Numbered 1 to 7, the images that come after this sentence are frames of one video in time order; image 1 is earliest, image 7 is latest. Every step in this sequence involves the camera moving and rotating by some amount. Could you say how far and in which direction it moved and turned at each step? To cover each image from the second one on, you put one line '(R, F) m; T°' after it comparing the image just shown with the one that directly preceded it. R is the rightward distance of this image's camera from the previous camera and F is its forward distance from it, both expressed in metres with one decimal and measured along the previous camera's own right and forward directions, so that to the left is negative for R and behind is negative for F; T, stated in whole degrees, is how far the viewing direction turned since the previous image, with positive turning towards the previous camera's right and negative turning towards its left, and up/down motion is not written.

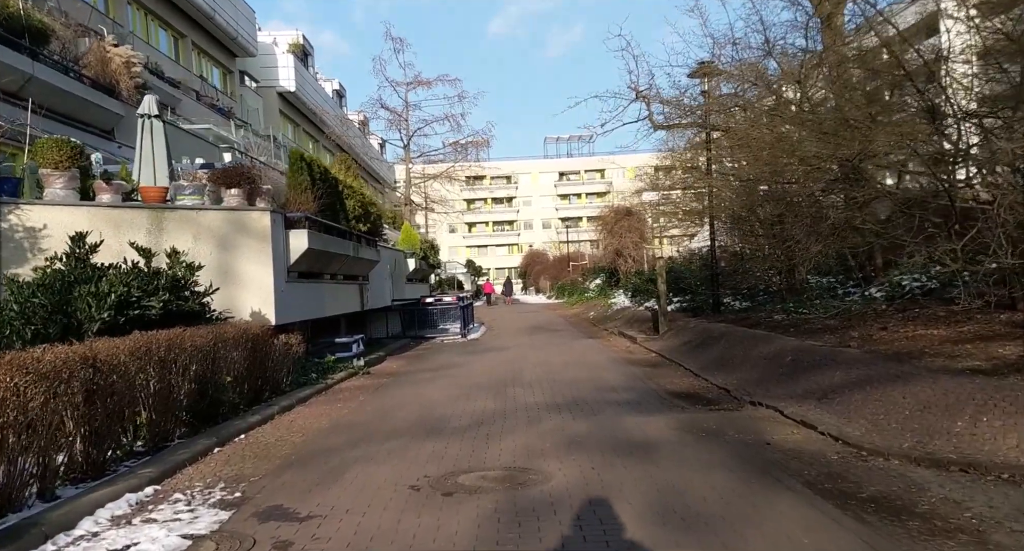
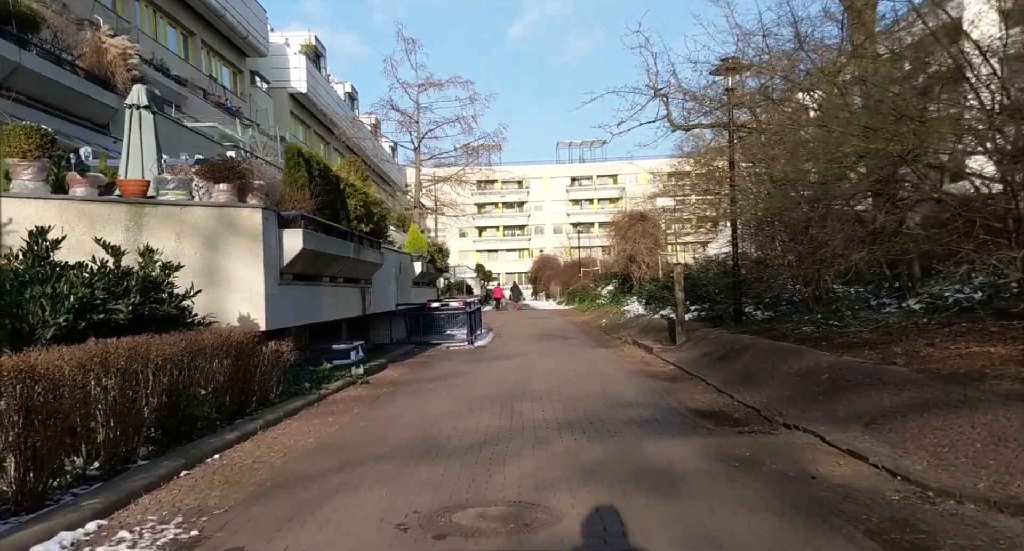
(0.0, +0.7) m; -1°
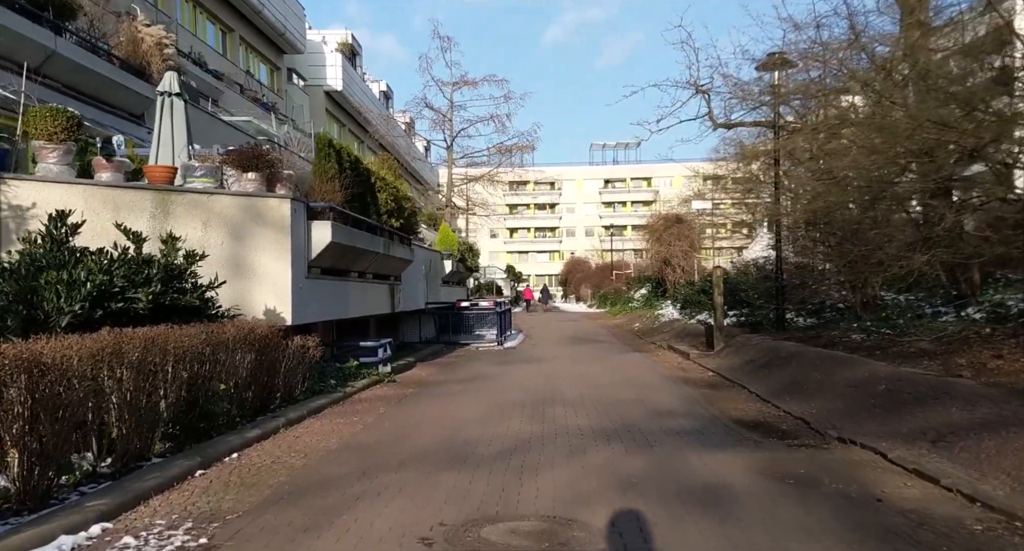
(-0.1, +0.4) m; -3°
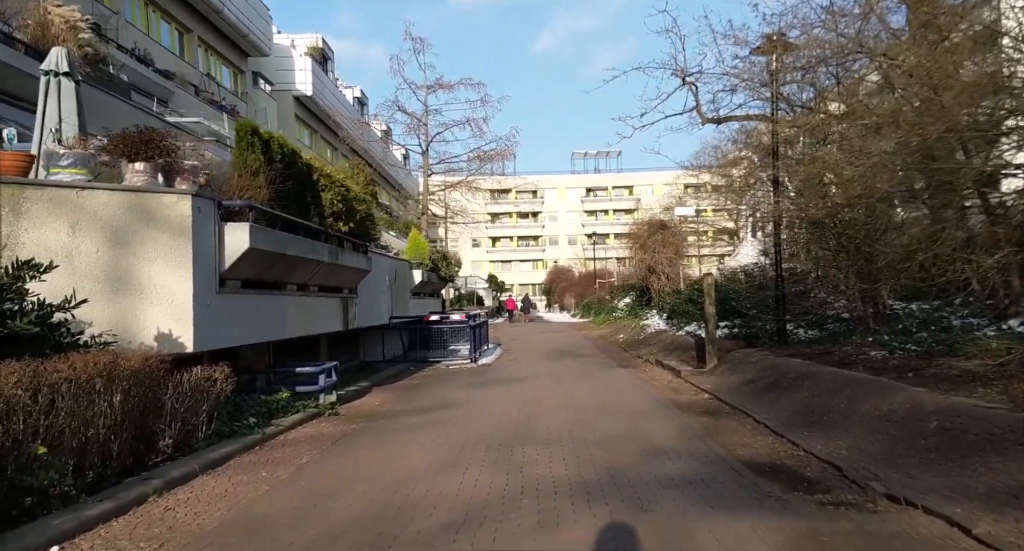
(+0.3, +1.6) m; +2°
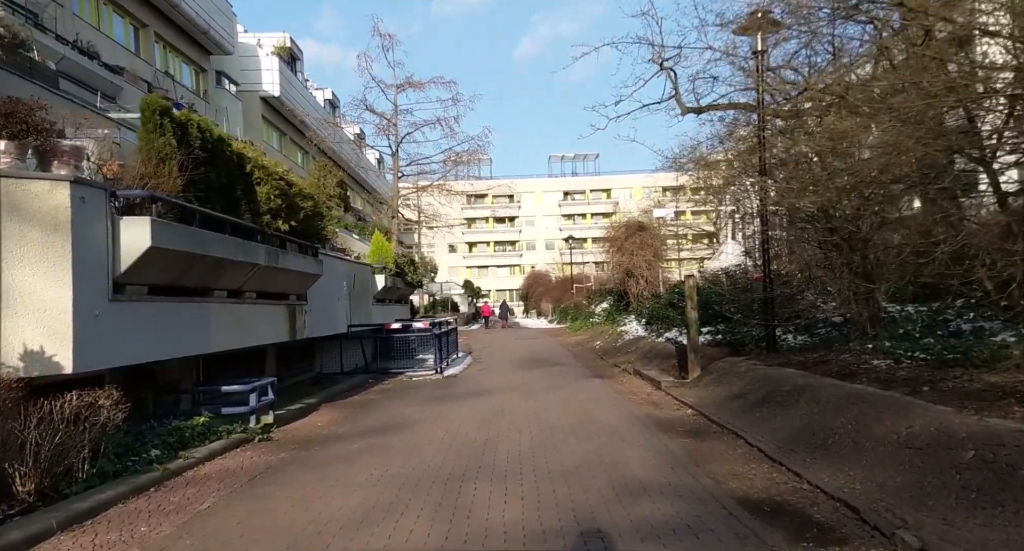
(+0.3, +1.1) m; +2°
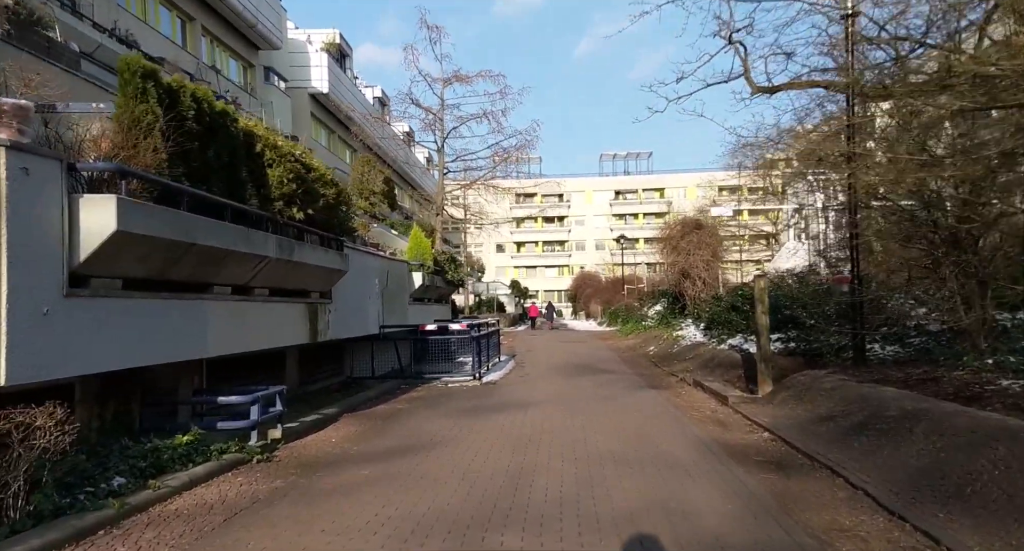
(+0.1, +1.3) m; -5°
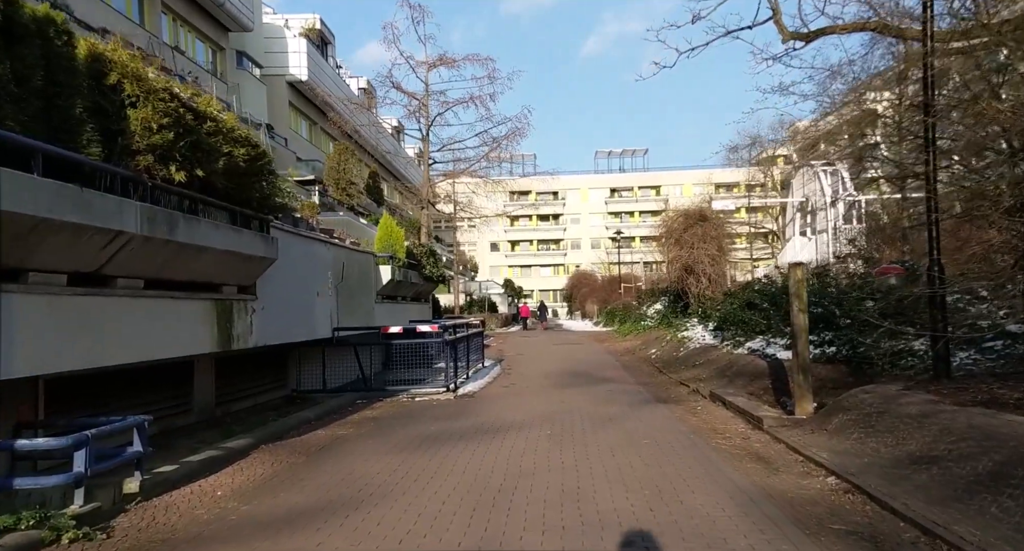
(+0.3, +2.4) m; 0°
